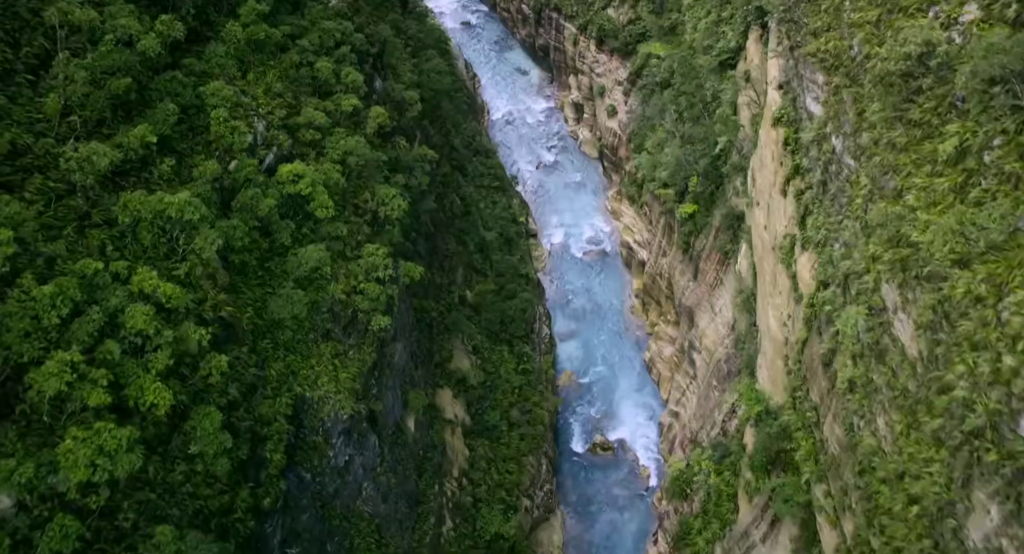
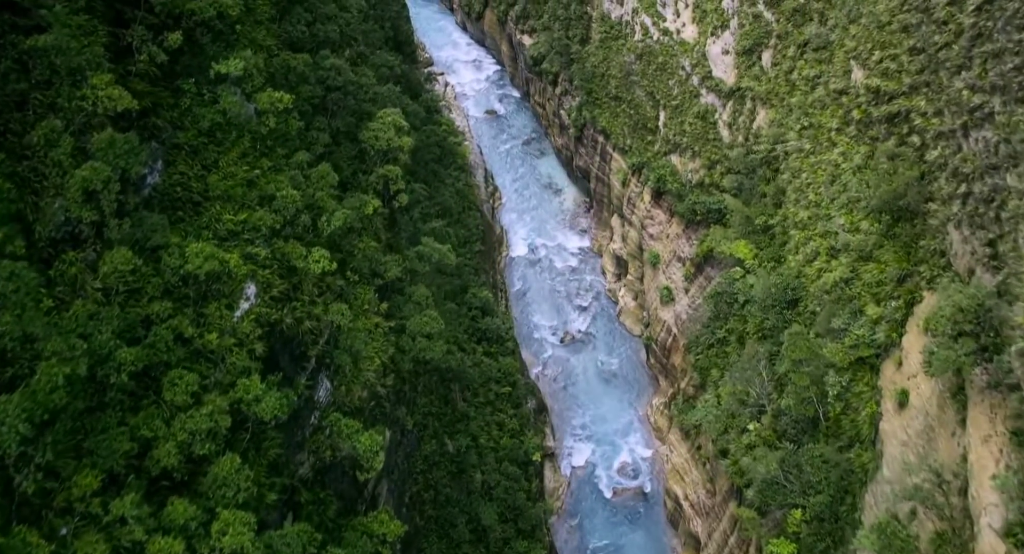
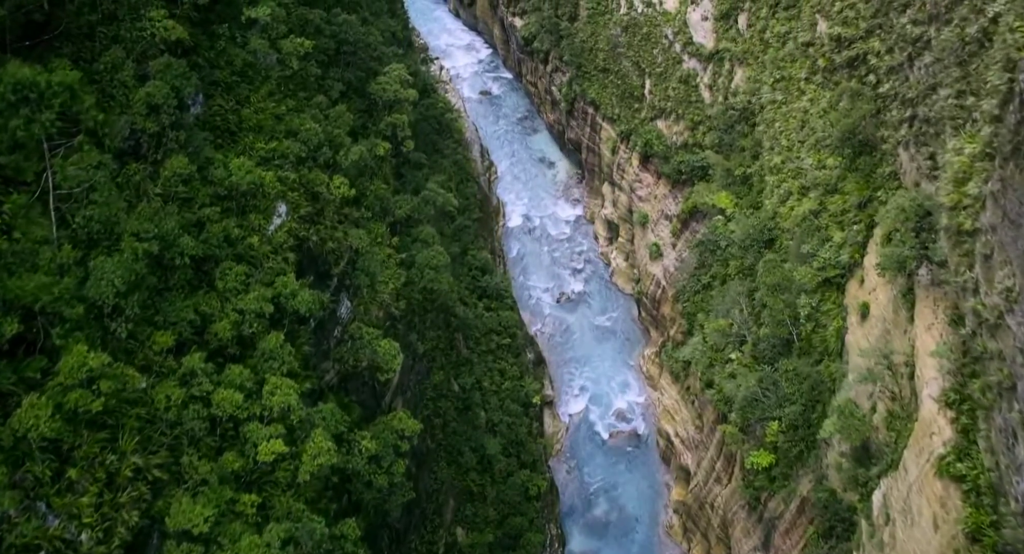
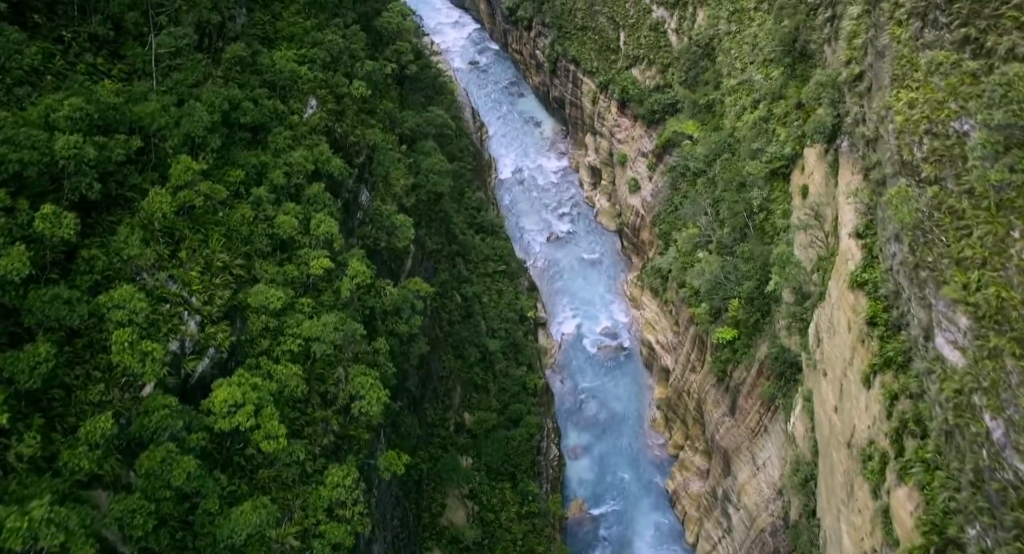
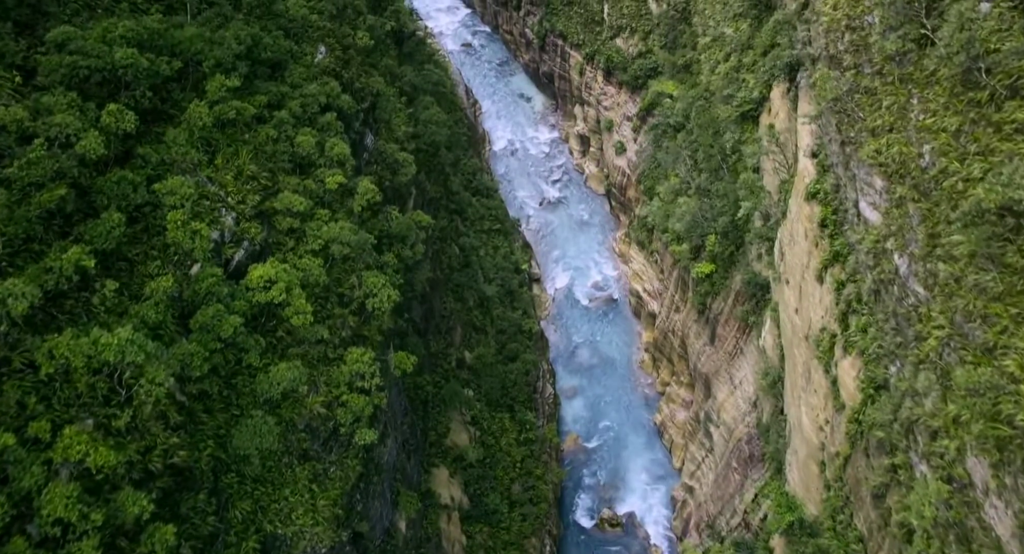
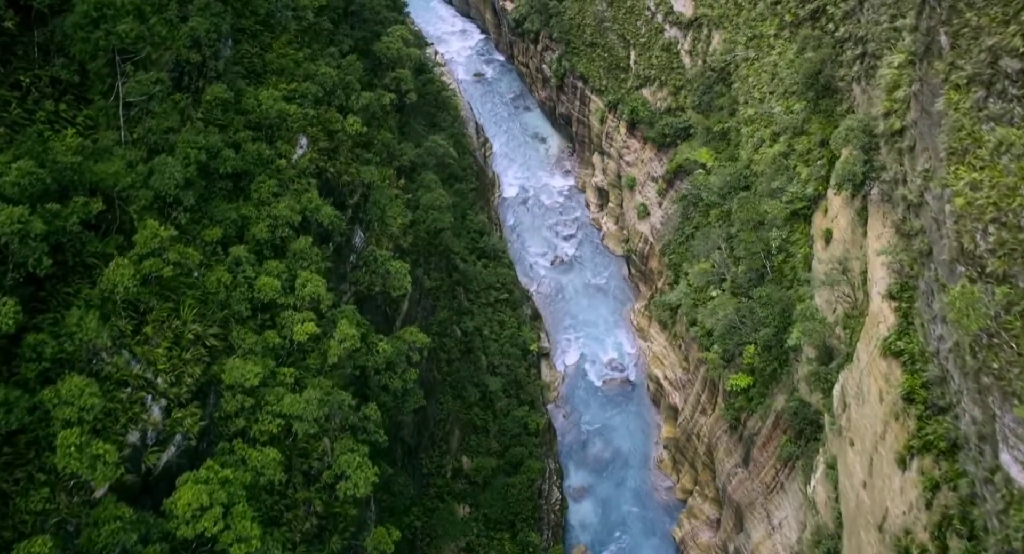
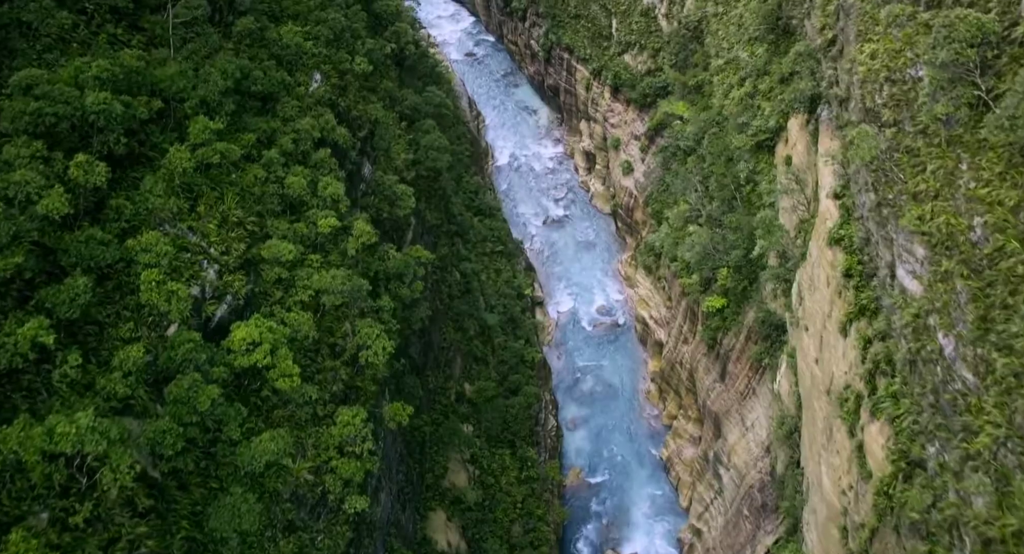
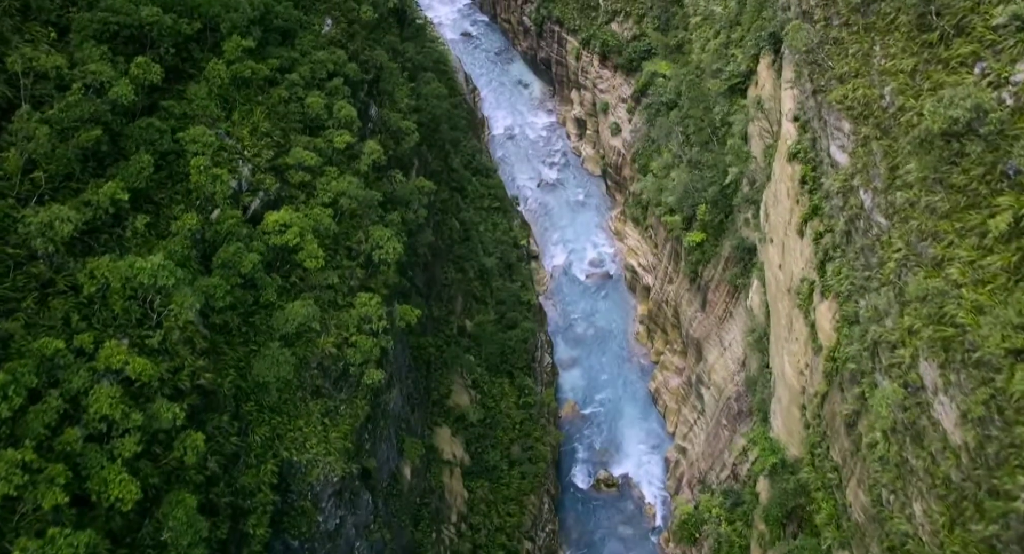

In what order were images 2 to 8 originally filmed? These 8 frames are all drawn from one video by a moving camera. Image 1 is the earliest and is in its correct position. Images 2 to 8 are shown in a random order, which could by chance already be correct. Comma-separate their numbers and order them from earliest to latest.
8, 5, 7, 4, 6, 3, 2
